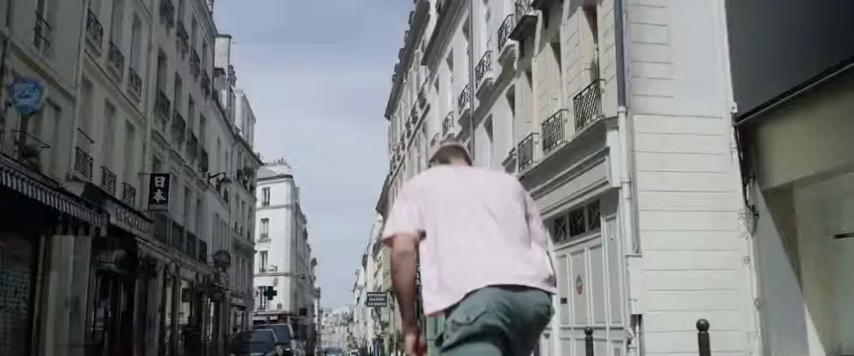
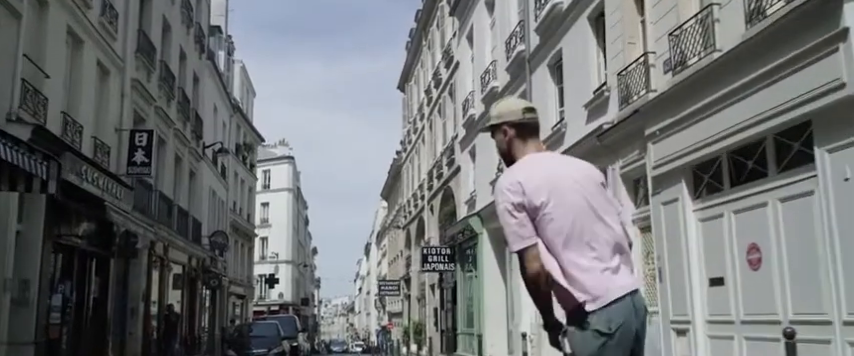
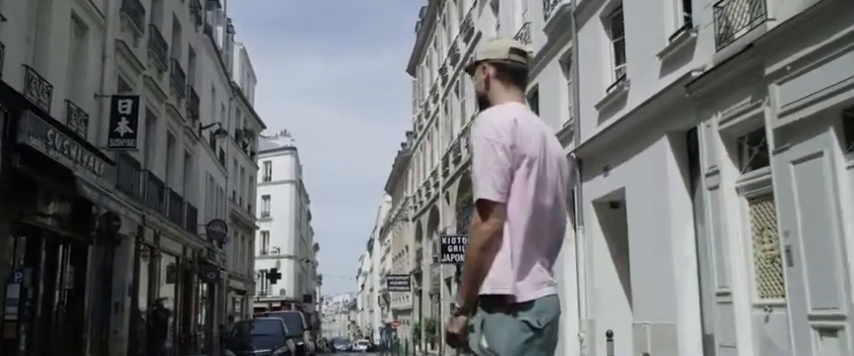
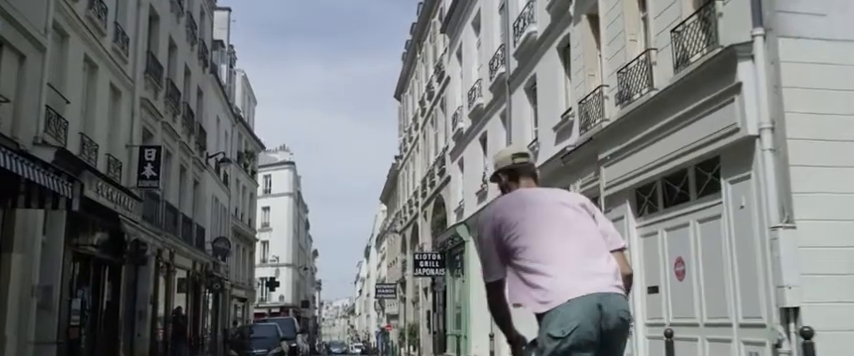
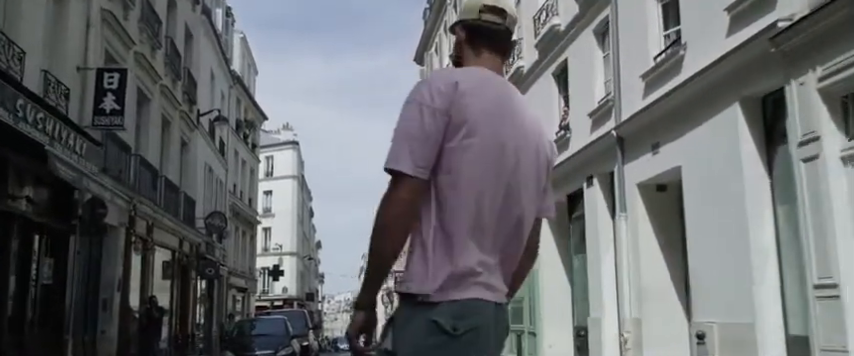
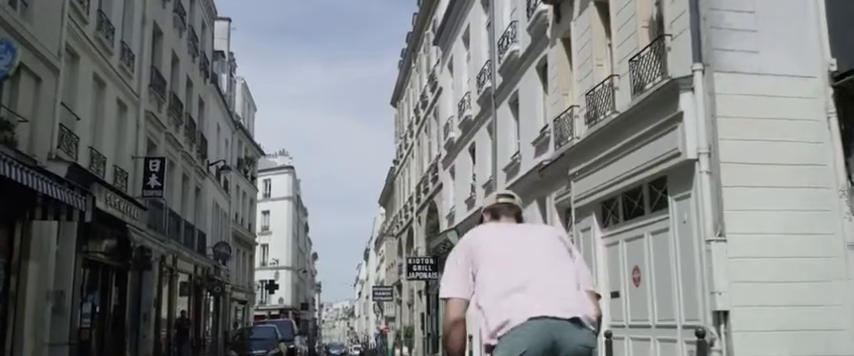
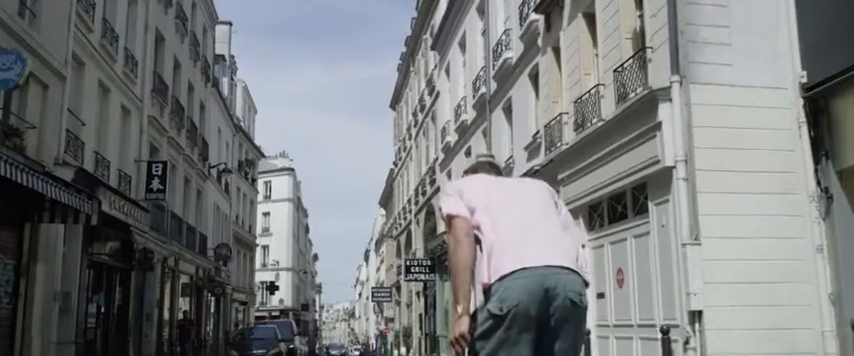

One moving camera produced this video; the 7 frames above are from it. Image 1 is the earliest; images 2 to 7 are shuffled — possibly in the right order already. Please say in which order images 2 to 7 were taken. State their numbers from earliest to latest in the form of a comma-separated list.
7, 6, 4, 2, 3, 5
